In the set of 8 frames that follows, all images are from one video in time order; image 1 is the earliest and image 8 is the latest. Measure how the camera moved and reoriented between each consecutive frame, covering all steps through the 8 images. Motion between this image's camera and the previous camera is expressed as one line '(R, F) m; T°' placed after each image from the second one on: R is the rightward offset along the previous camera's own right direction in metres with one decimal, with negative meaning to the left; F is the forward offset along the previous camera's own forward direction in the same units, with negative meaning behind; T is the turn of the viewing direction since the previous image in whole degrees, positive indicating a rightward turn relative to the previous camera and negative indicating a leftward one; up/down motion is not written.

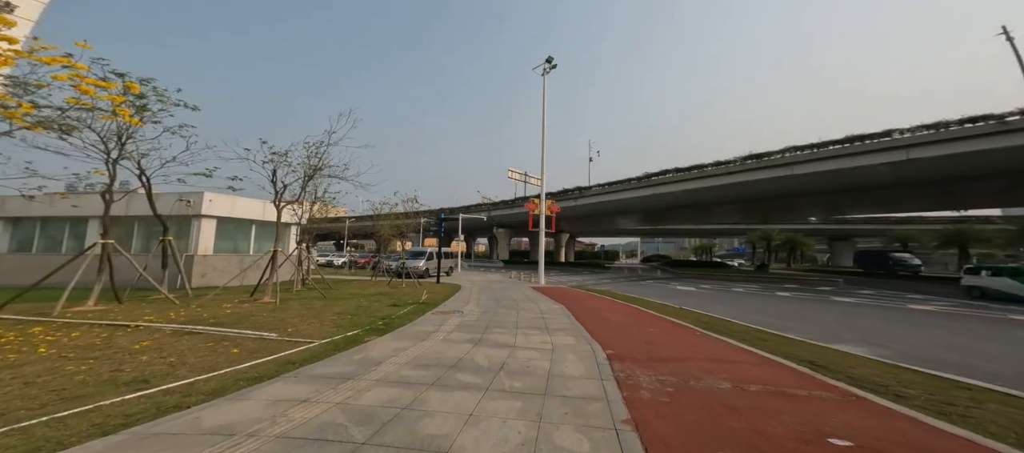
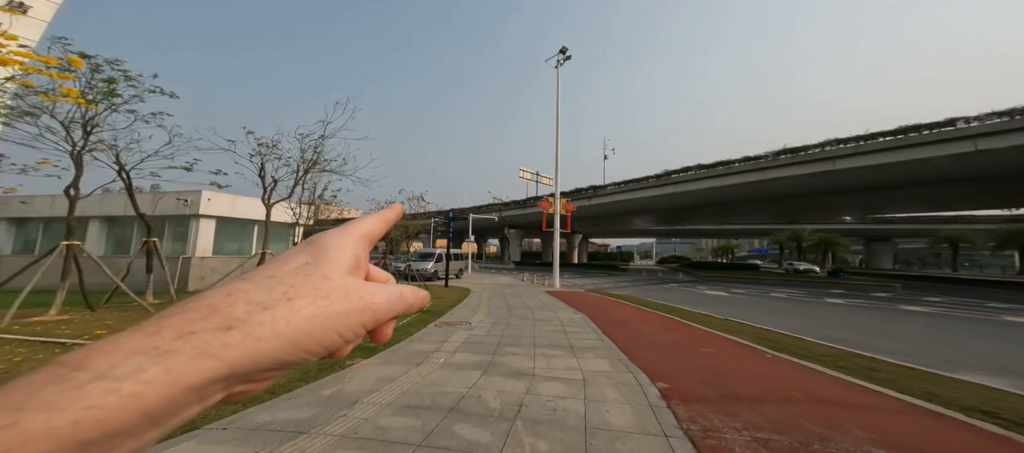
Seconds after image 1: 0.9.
(-0.1, +1.4) m; -2°
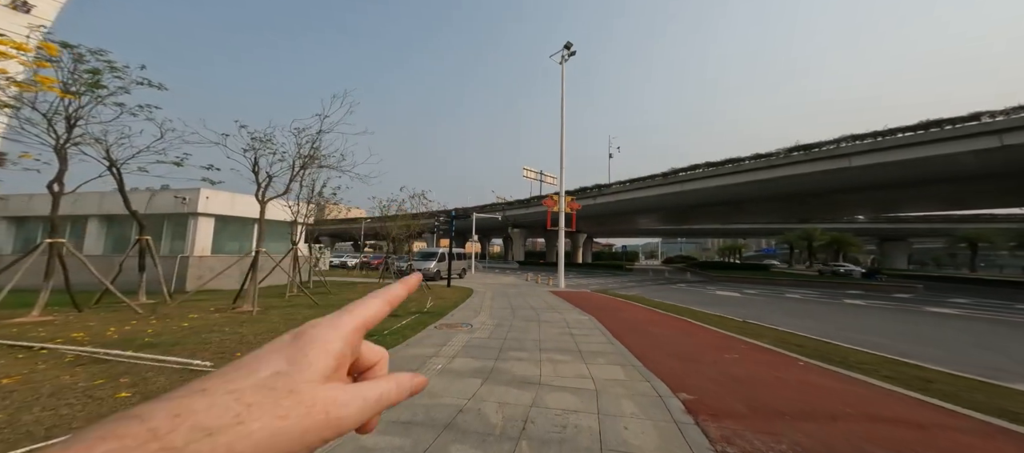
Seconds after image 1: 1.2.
(0.0, +0.5) m; -1°
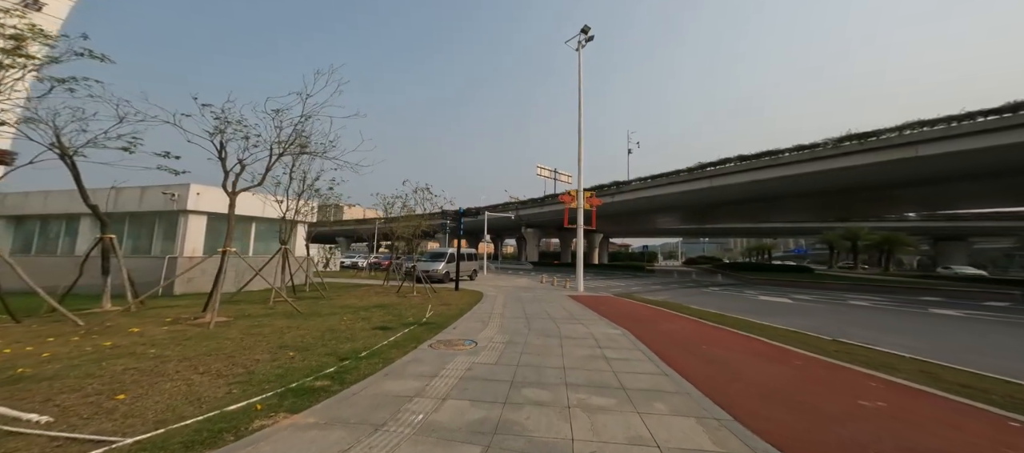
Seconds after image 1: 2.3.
(0.0, +1.9) m; -2°
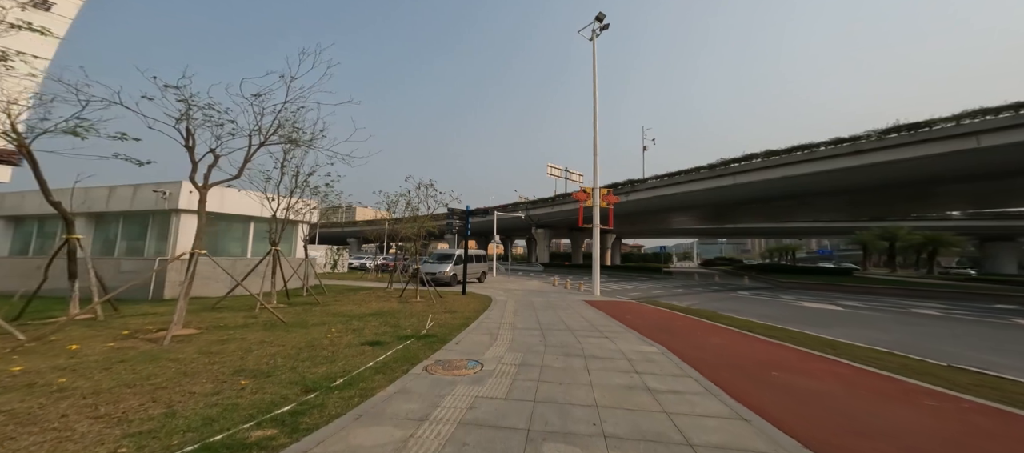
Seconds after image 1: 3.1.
(-0.1, +1.3) m; -2°
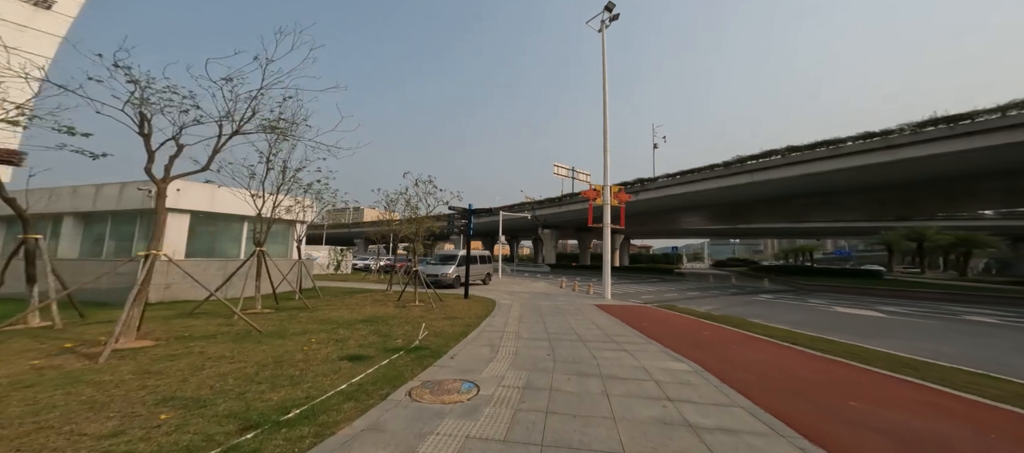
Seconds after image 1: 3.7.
(+0.1, +1.1) m; -1°
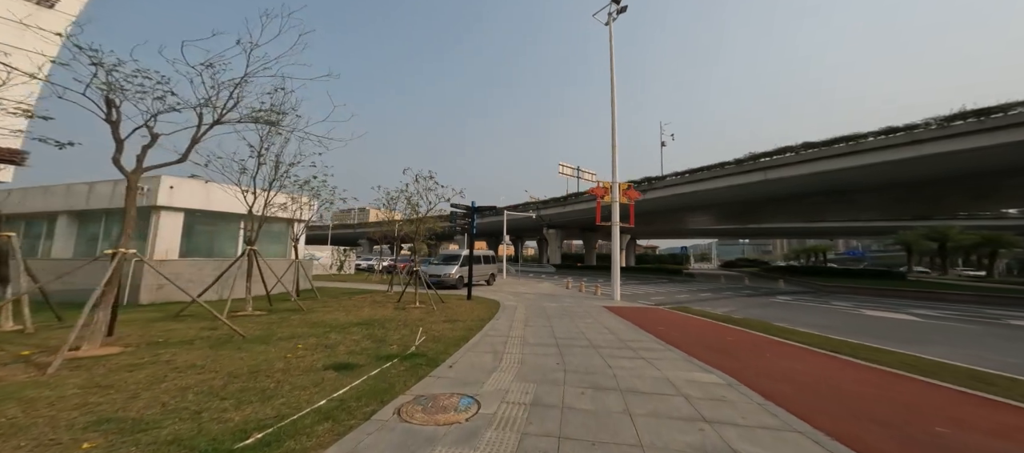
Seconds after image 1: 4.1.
(0.0, +0.7) m; -1°
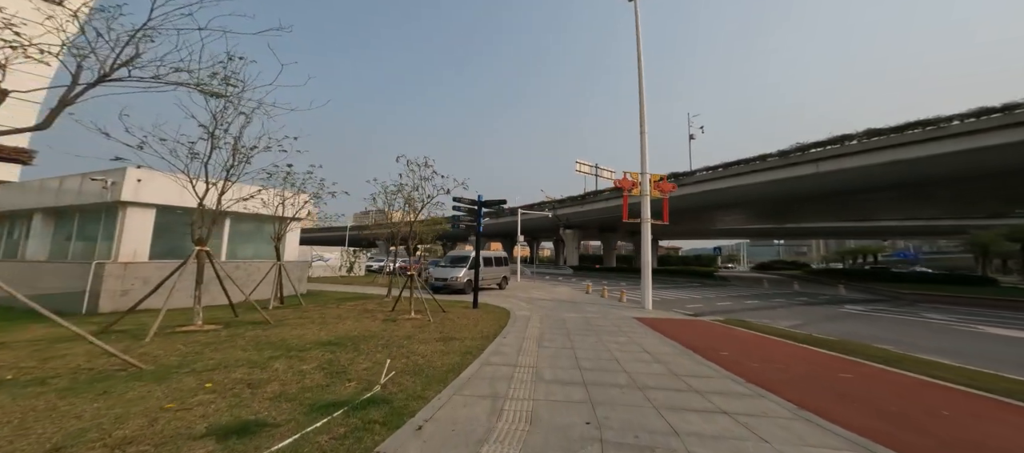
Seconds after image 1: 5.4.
(+0.1, +2.3) m; -3°
